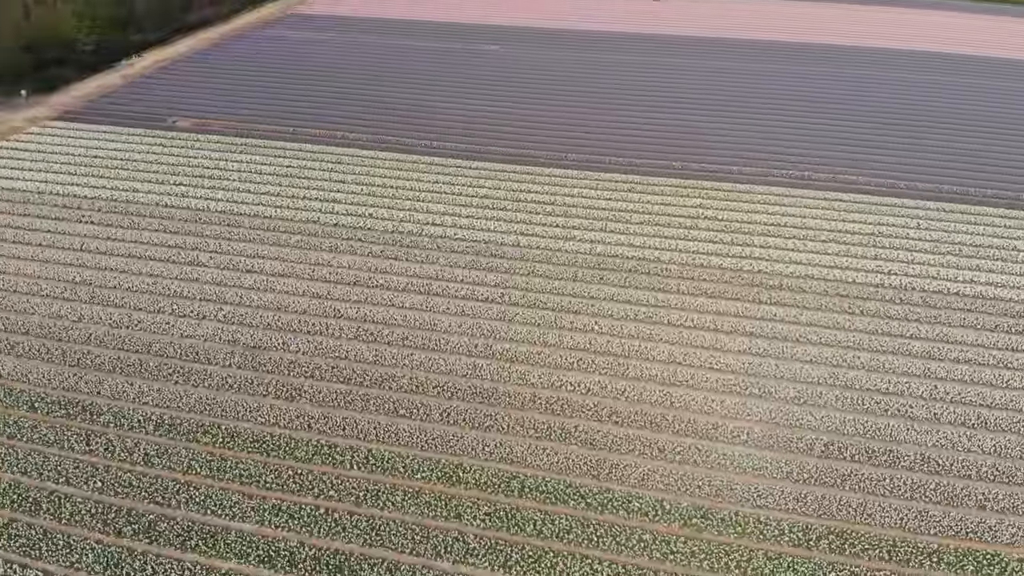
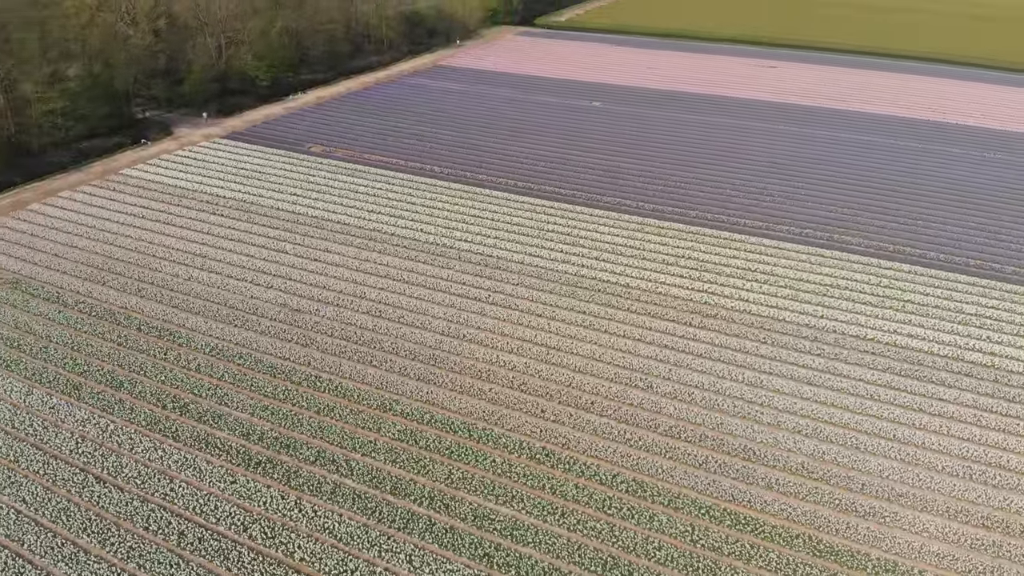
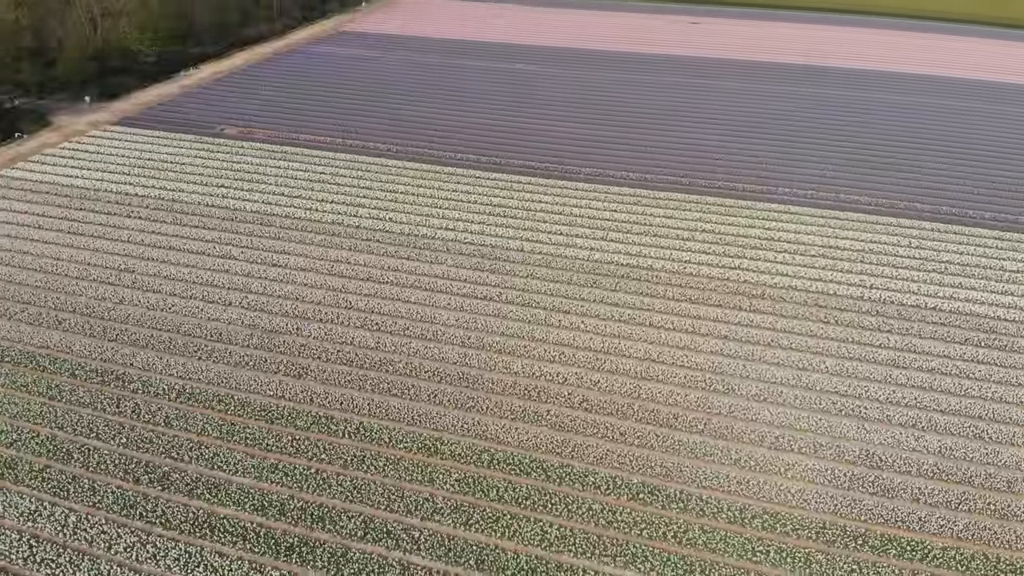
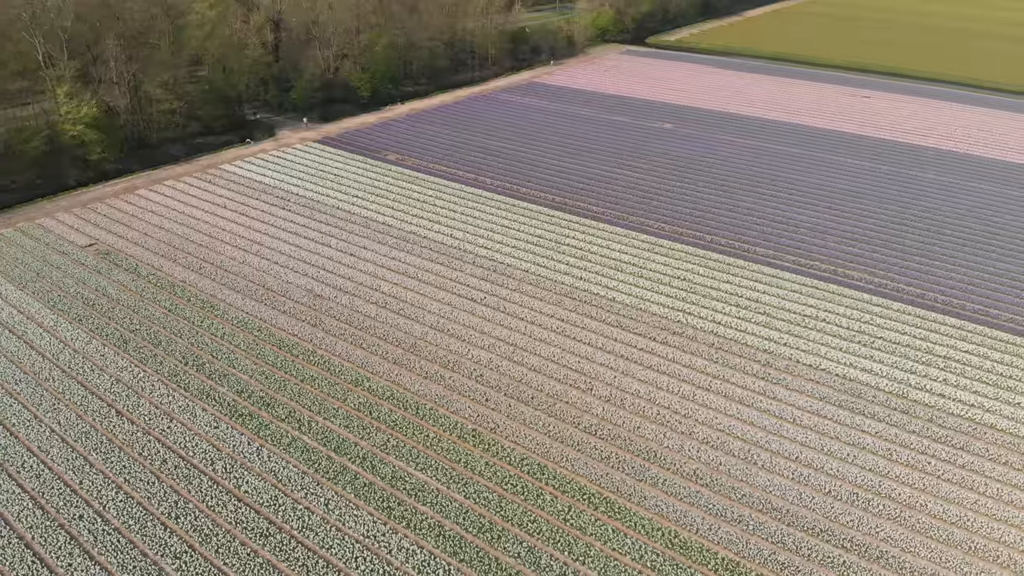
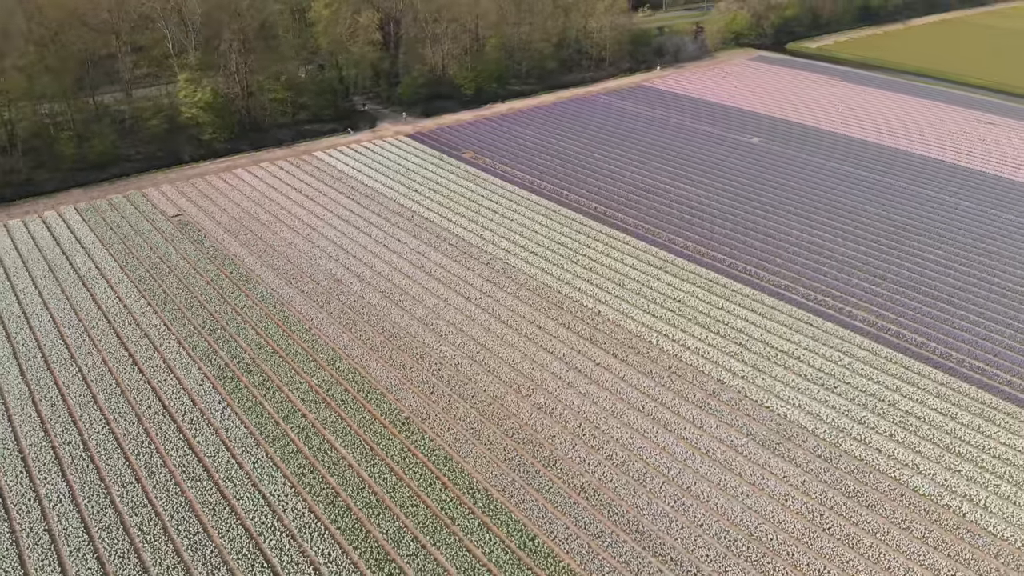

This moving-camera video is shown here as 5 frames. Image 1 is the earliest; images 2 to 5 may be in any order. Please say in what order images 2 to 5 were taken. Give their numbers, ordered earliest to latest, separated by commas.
3, 2, 4, 5
